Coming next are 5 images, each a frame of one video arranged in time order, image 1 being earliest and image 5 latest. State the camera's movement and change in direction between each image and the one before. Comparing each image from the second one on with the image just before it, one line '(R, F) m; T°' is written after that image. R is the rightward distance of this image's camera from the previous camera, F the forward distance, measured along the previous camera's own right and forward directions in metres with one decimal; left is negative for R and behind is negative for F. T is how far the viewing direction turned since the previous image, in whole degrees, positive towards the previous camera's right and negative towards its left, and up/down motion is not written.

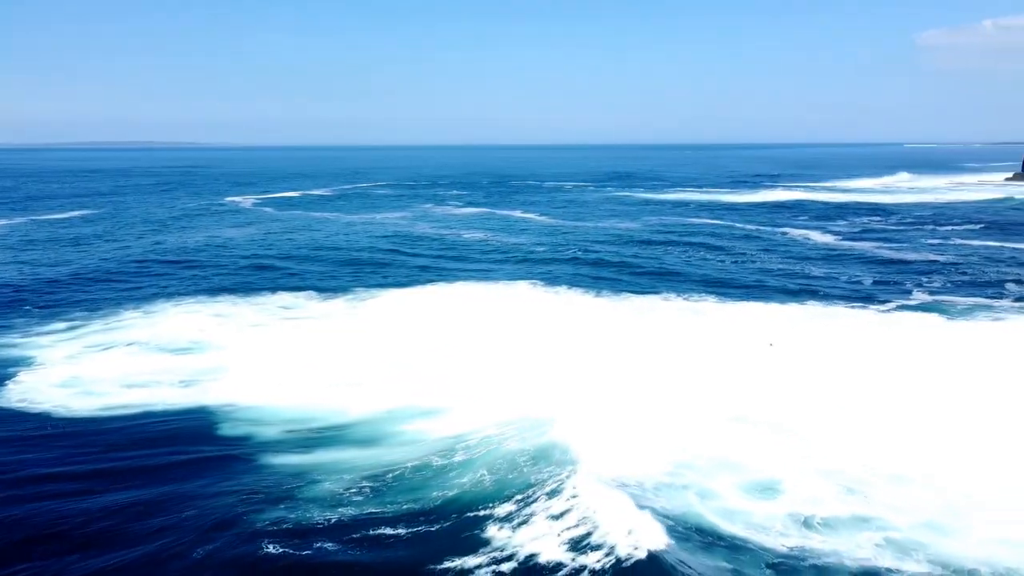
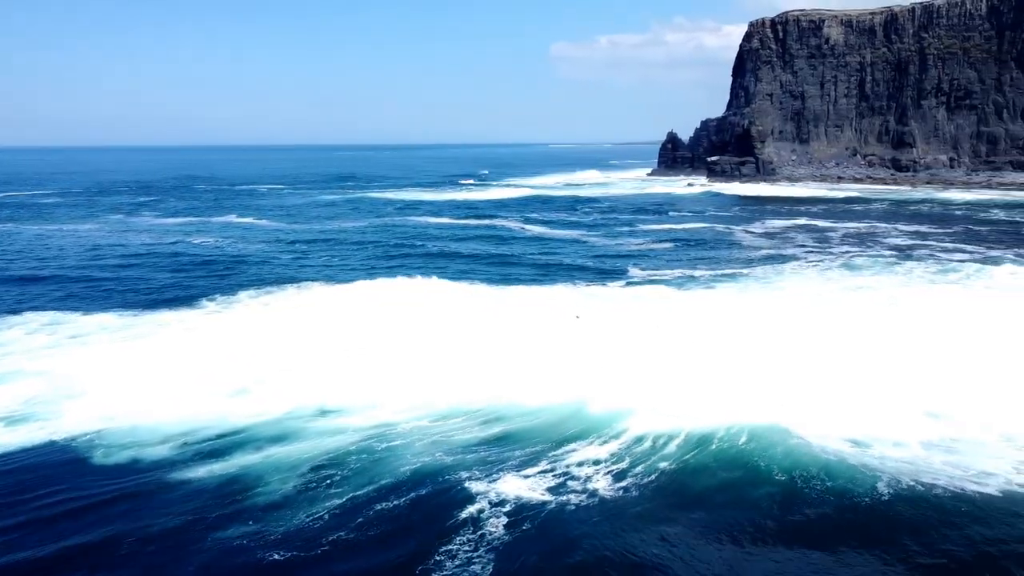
(-0.3, -0.2) m; +9°
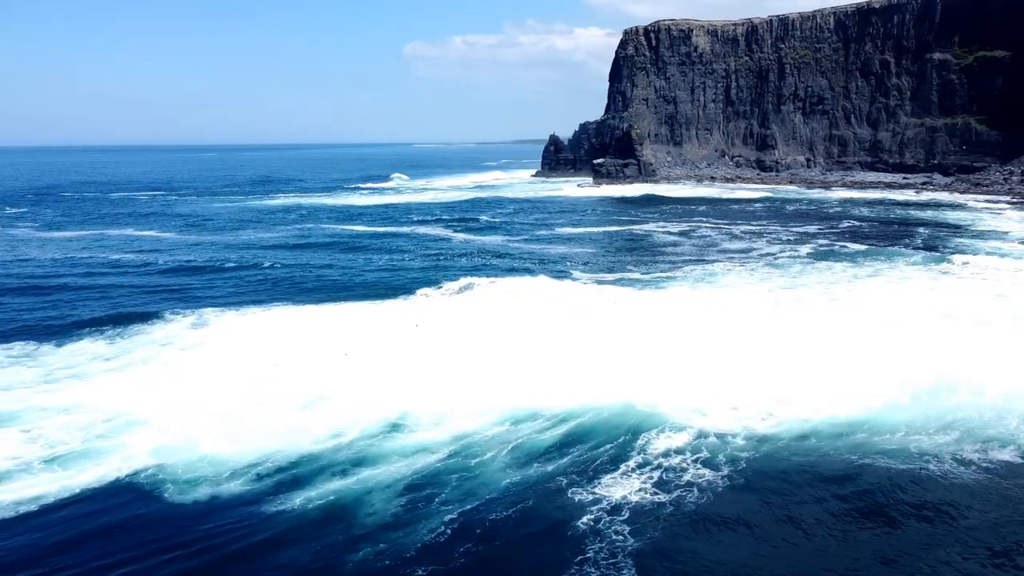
(-3.1, -0.4) m; +10°
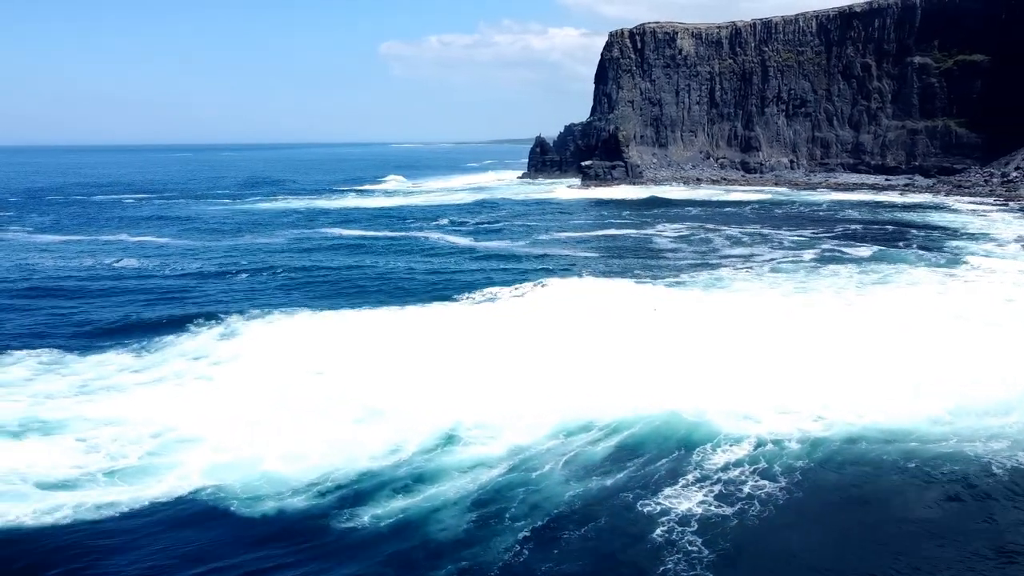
(-1.2, -0.1) m; +2°
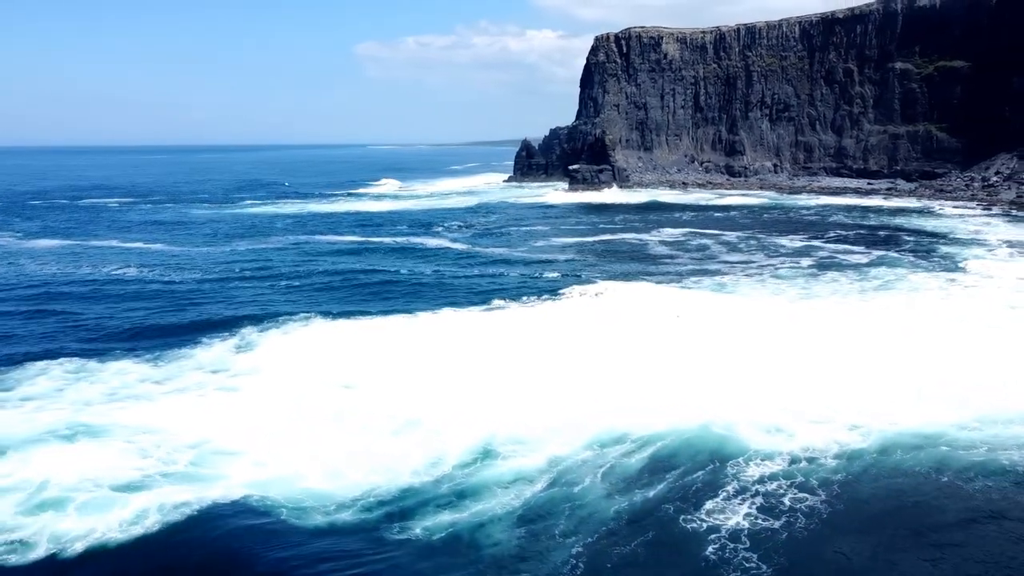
(-0.9, 0.0) m; +2°
